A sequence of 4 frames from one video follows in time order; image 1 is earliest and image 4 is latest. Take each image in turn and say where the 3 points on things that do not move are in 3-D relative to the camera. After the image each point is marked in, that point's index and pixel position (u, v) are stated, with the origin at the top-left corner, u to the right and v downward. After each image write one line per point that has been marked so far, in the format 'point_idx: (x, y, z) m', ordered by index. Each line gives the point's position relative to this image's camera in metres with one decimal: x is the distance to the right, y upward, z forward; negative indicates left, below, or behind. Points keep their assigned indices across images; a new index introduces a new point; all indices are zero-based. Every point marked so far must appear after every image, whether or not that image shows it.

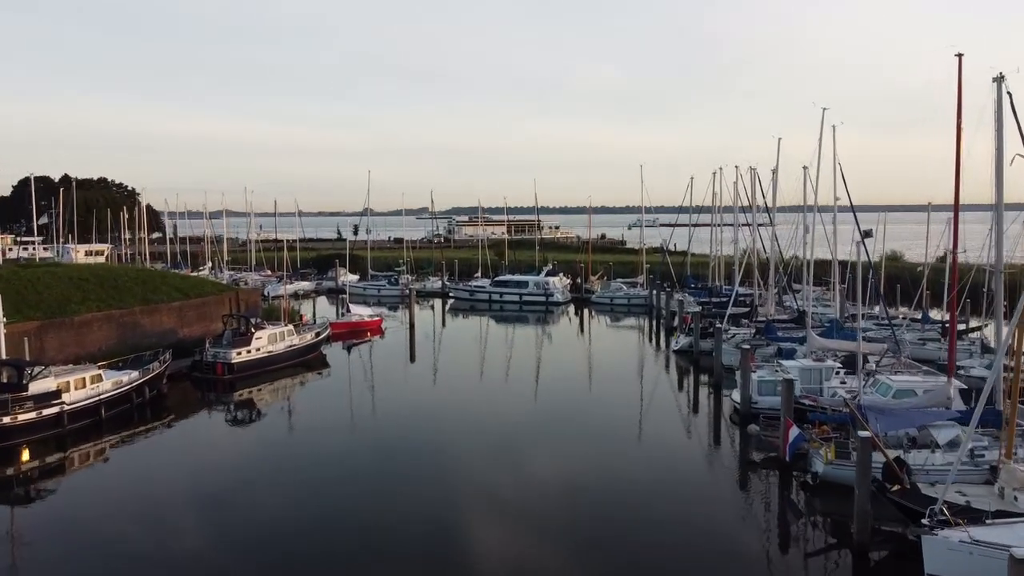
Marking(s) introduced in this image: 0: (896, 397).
0: (+9.1, -2.6, +16.7) m
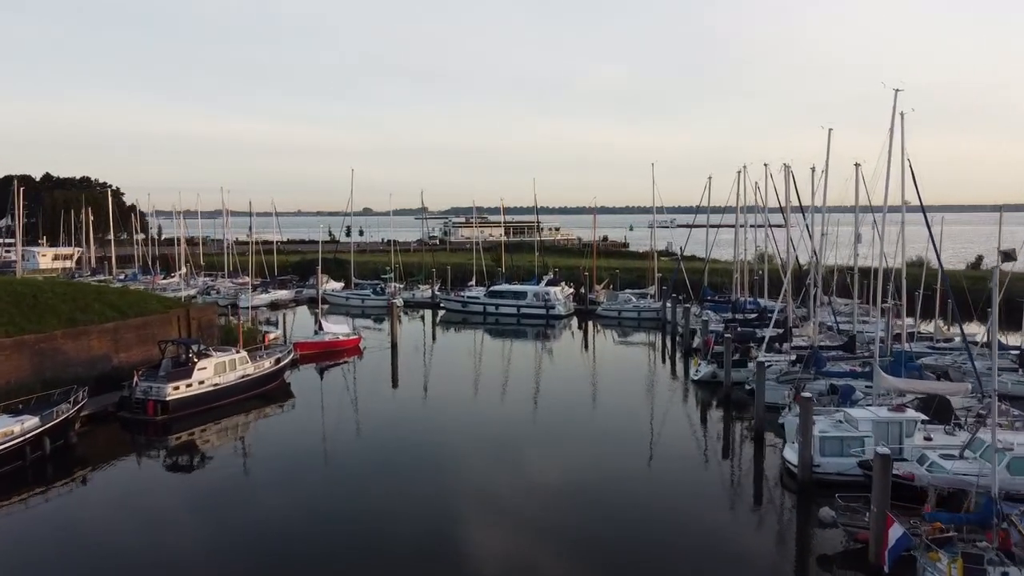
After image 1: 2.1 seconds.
0: (+8.9, -3.2, +12.5) m
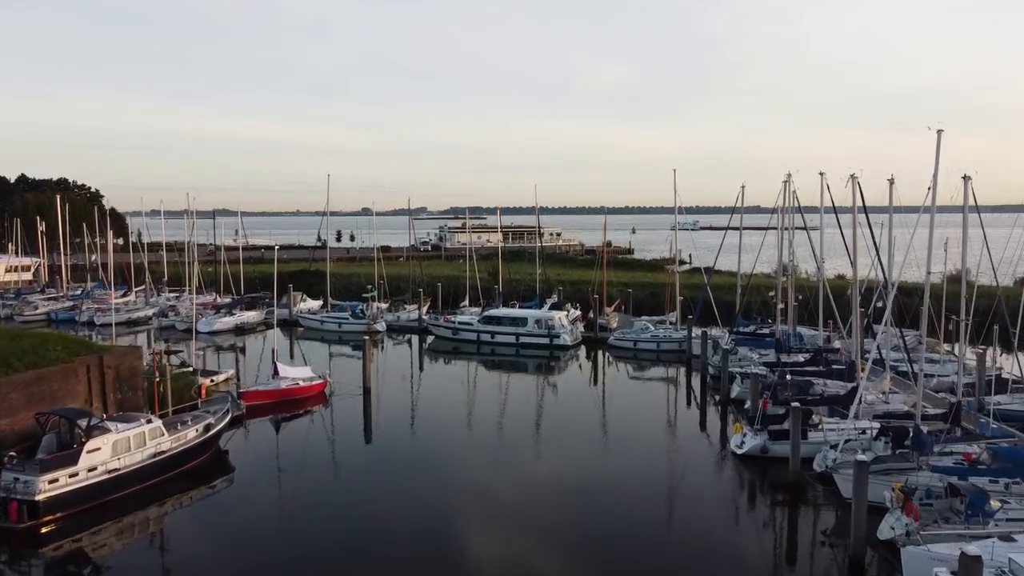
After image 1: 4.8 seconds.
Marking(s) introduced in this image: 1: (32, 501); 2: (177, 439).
0: (+8.8, -4.5, +7.1) m
1: (-10.1, -4.5, +14.8) m
2: (-8.5, -3.8, +17.9) m
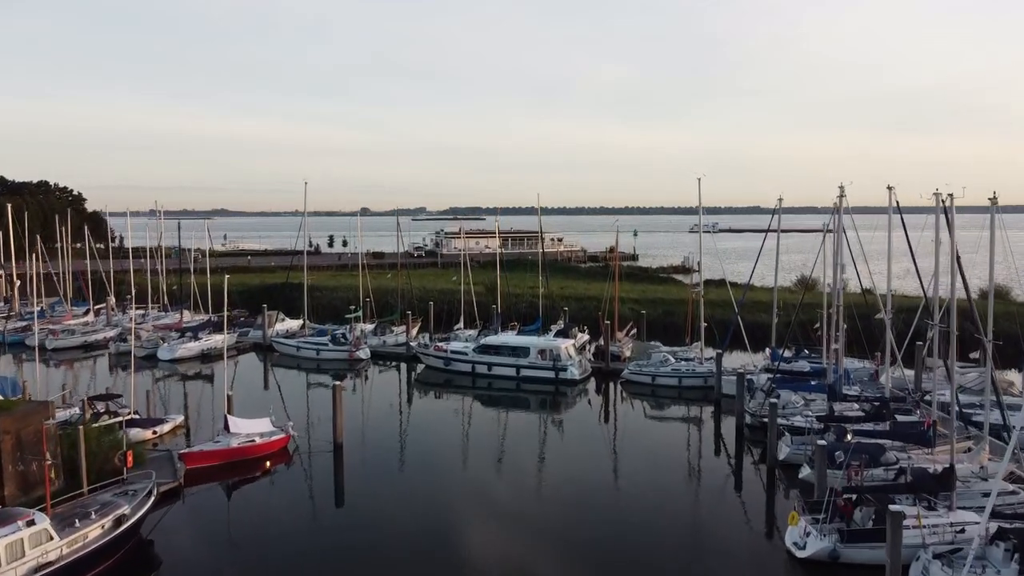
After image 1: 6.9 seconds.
0: (+8.8, -5.5, +2.9) m
1: (-10.1, -5.5, +10.6) m
2: (-8.5, -4.9, +13.7) m
